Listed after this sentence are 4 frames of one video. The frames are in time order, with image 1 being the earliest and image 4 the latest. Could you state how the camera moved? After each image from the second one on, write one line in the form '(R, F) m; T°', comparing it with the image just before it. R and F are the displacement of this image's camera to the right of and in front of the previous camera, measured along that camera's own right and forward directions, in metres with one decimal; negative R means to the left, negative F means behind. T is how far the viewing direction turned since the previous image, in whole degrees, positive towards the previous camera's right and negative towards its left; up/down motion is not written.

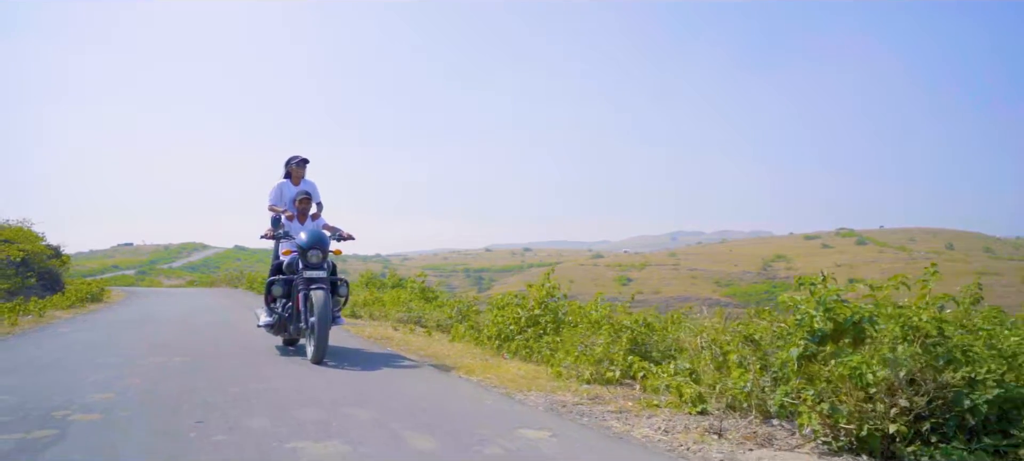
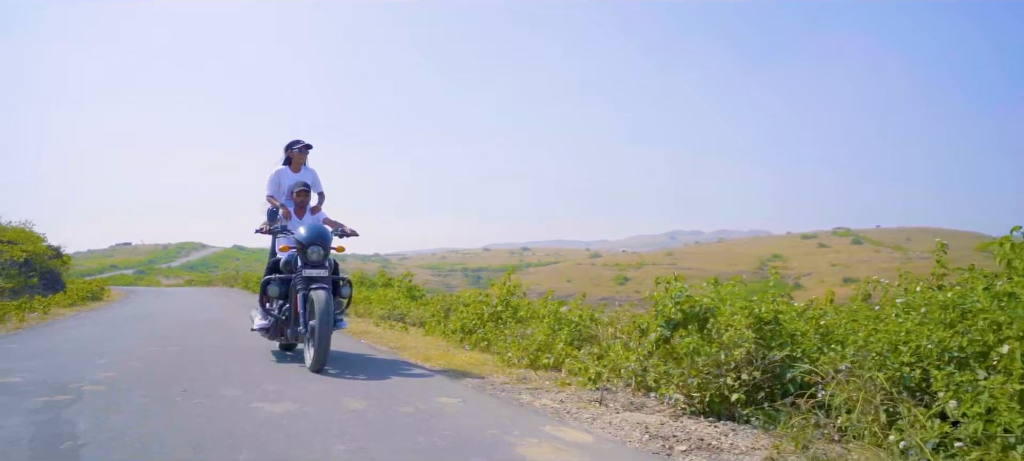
(+0.3, -0.7) m; 0°
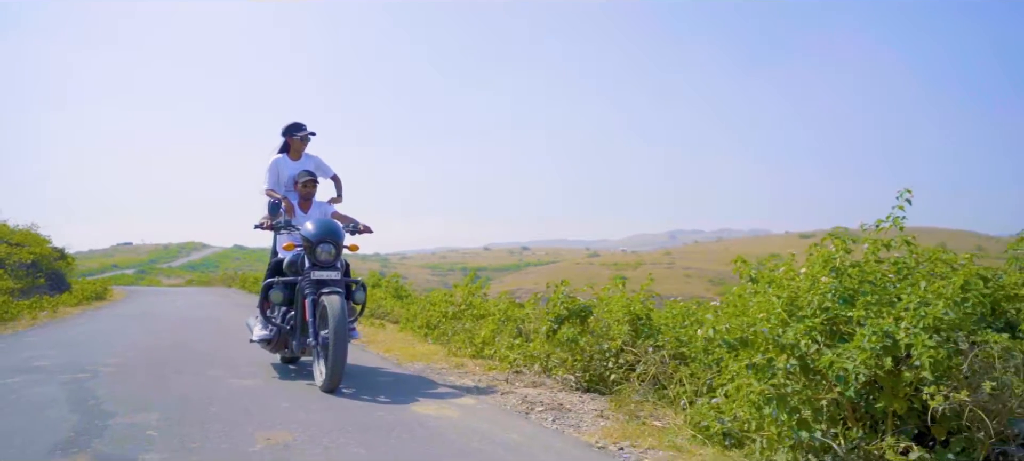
(+0.7, -1.4) m; 0°
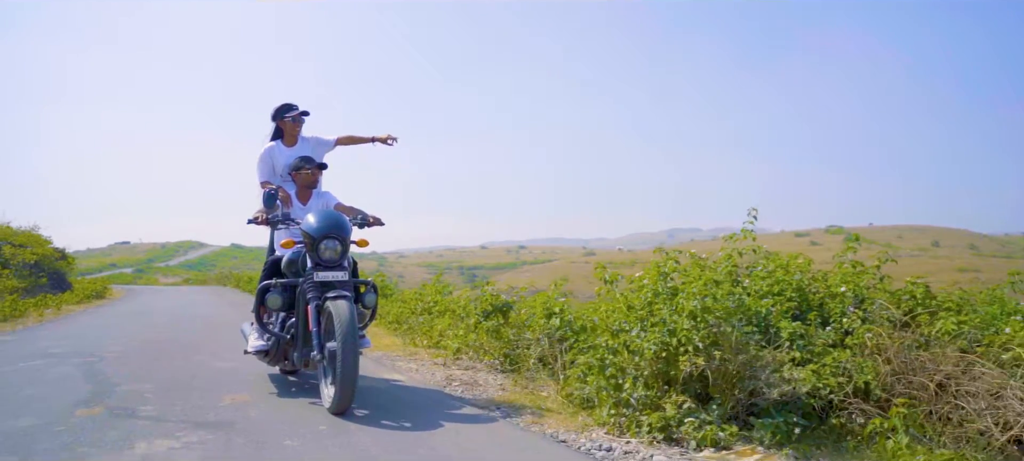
(+0.3, -0.6) m; 0°
